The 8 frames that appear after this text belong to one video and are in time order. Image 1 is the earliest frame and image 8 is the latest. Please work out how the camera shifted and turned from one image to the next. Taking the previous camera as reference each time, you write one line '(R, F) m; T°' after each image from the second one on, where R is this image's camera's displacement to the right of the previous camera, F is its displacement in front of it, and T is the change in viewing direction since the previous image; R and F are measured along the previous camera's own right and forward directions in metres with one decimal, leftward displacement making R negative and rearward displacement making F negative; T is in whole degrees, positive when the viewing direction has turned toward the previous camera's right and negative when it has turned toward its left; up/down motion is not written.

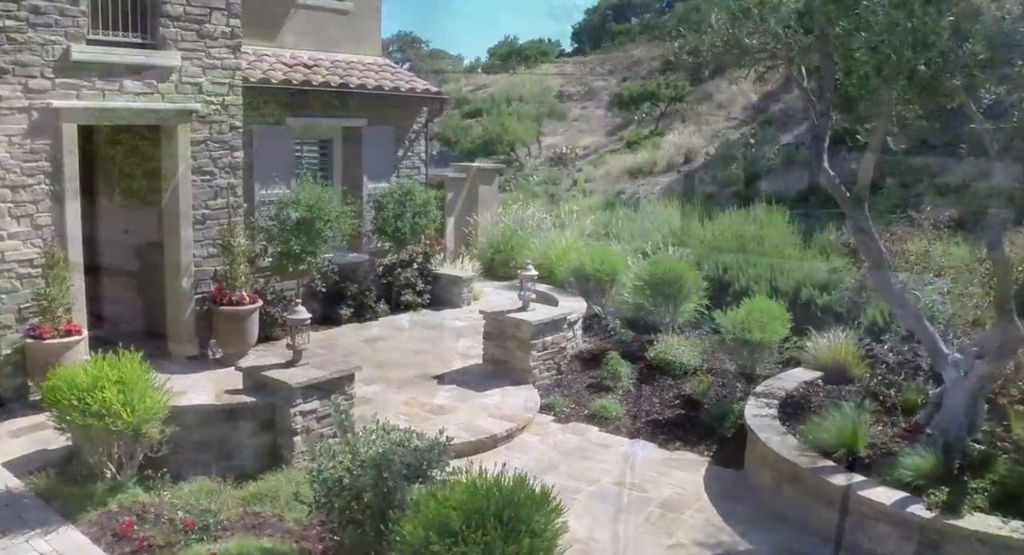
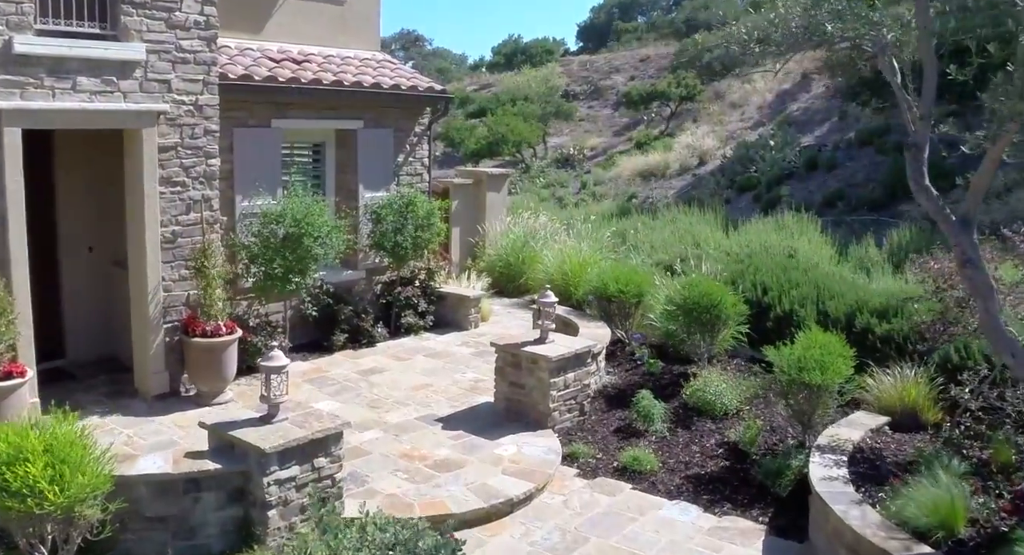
(-0.1, +1.0) m; 0°
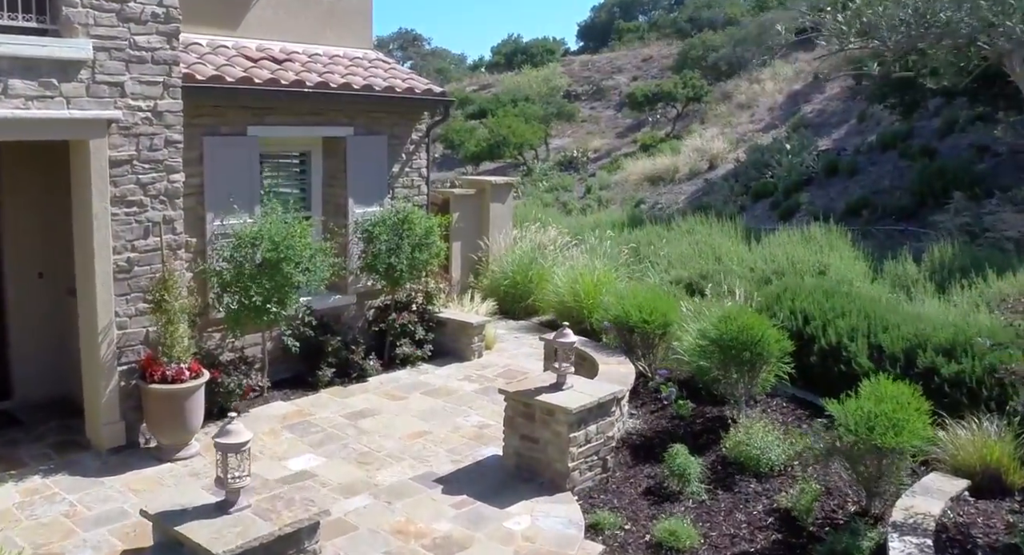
(-0.1, +1.0) m; 0°
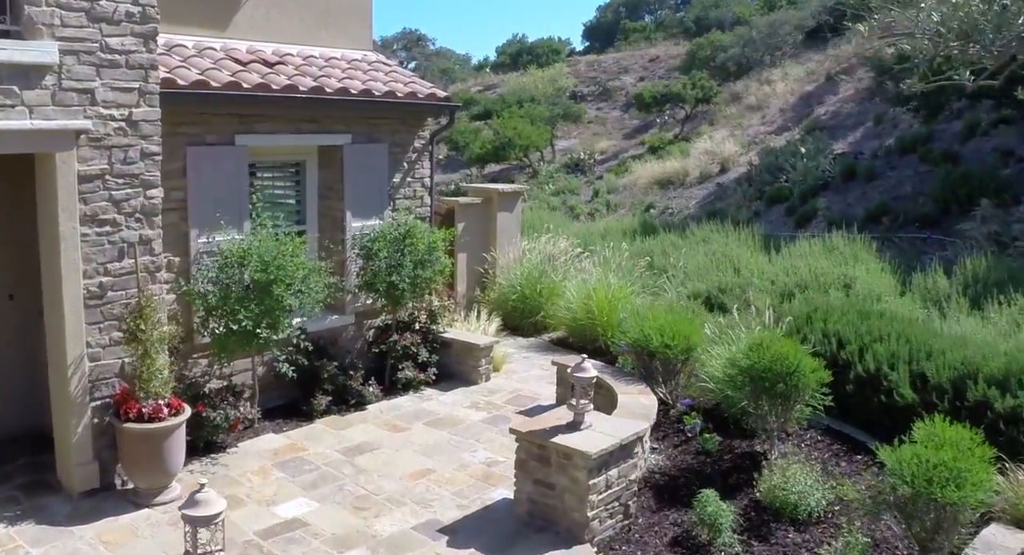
(0.0, +0.6) m; 0°
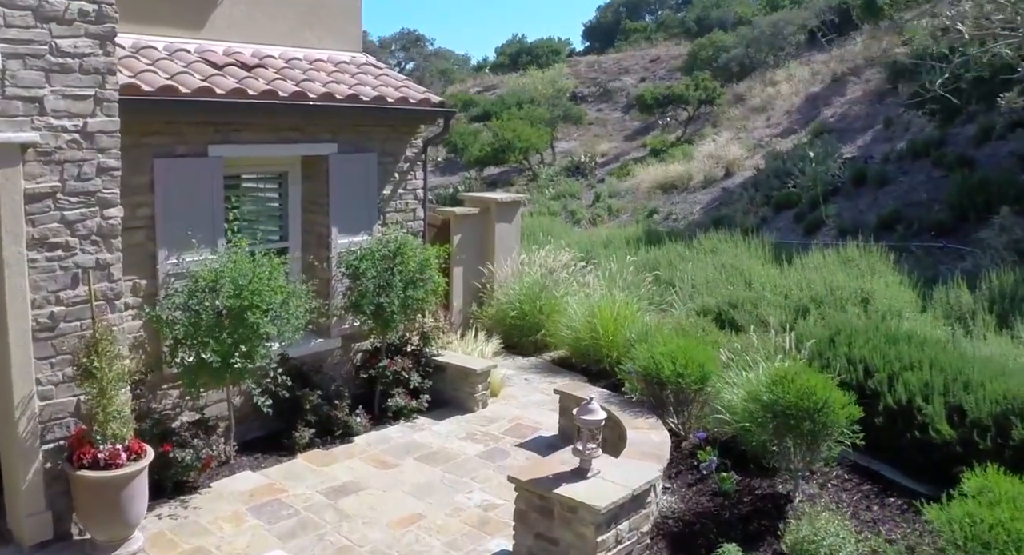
(0.0, +0.6) m; 0°
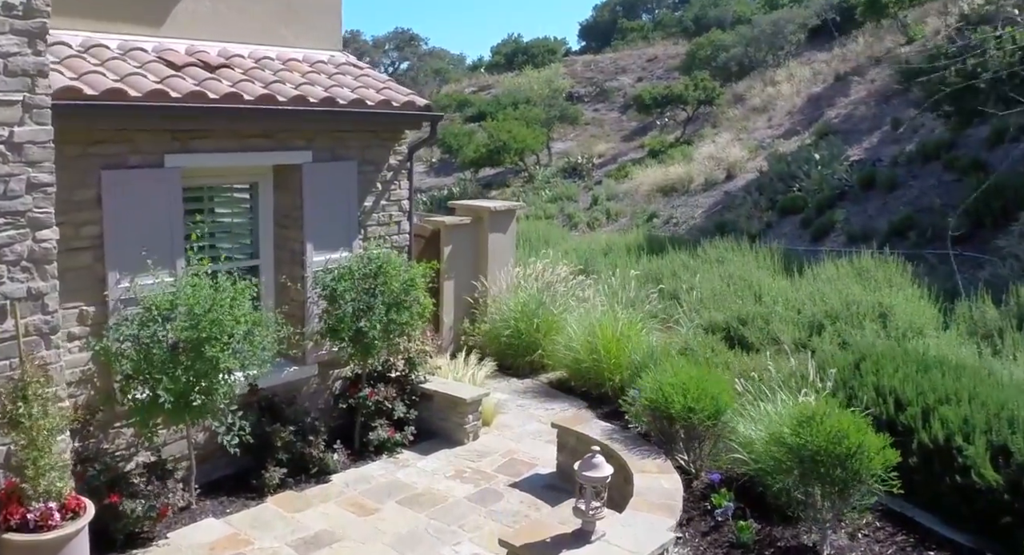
(0.0, +0.6) m; 0°
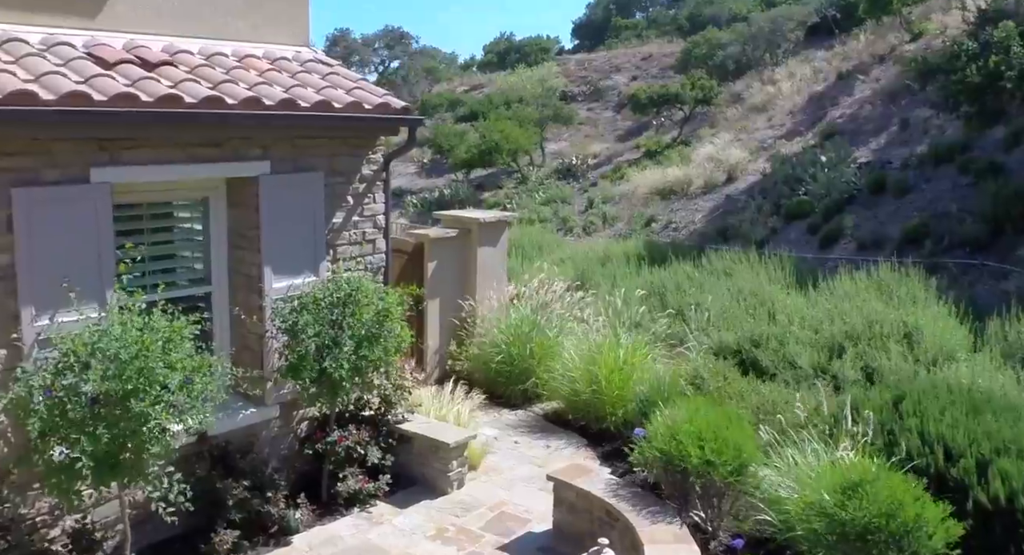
(0.0, +0.8) m; 0°
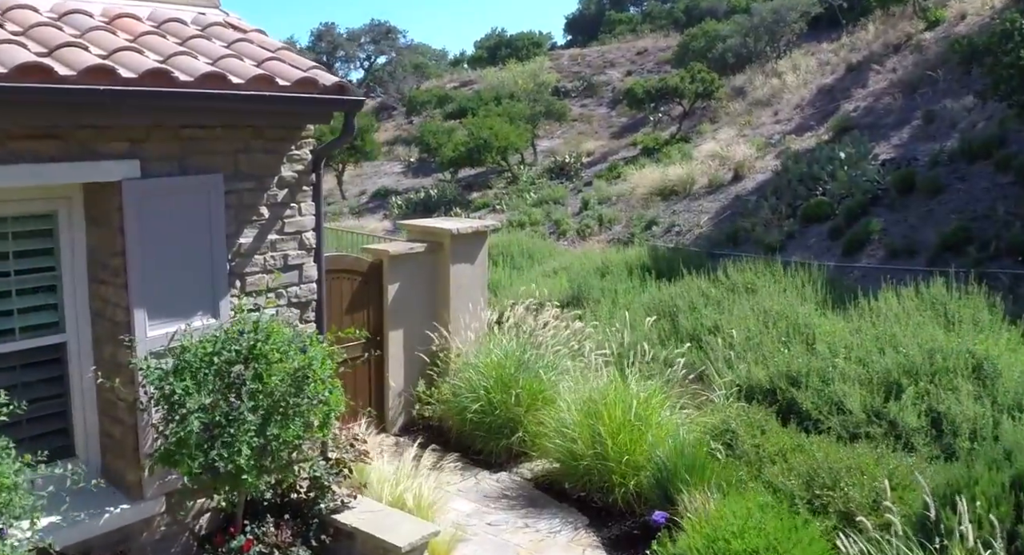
(+0.1, +1.6) m; 0°
